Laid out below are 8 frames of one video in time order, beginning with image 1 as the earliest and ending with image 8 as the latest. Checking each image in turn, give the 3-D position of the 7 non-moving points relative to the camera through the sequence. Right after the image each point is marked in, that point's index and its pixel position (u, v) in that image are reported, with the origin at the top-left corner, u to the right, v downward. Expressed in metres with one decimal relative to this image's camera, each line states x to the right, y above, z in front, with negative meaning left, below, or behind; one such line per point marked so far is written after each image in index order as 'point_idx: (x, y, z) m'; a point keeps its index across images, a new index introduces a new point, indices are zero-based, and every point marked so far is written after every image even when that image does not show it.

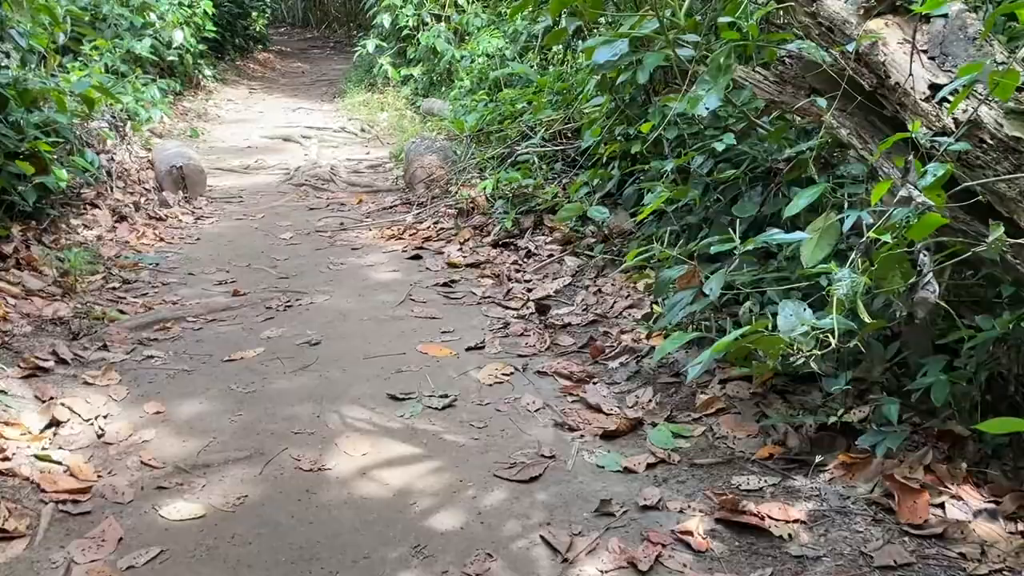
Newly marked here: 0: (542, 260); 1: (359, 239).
0: (+0.1, +0.1, +3.5) m
1: (-0.6, +0.2, +4.0) m
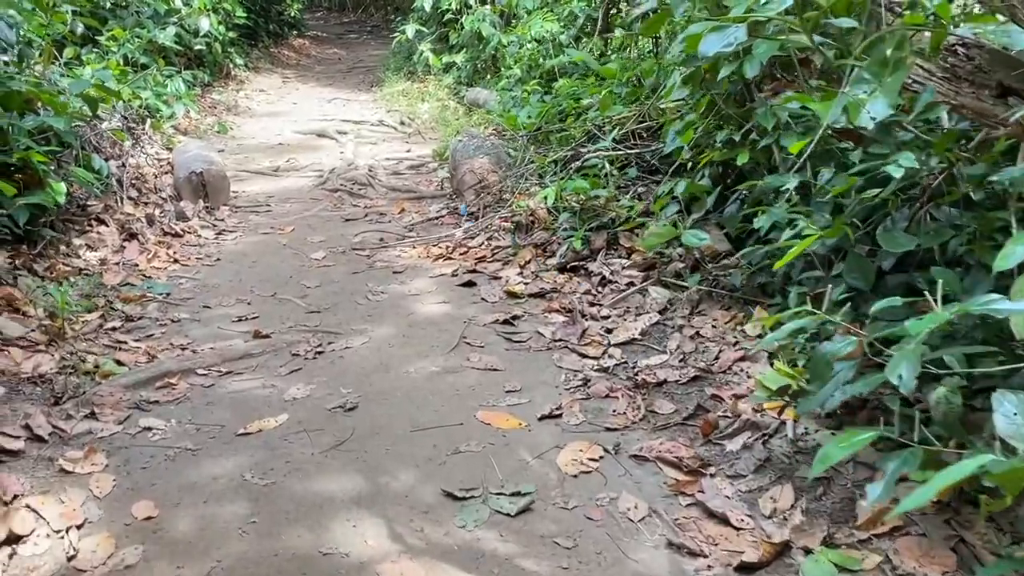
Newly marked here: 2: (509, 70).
0: (+0.3, 0.0, +2.9) m
1: (-0.4, +0.1, +3.5) m
2: (0.0, +1.3, +6.2) m
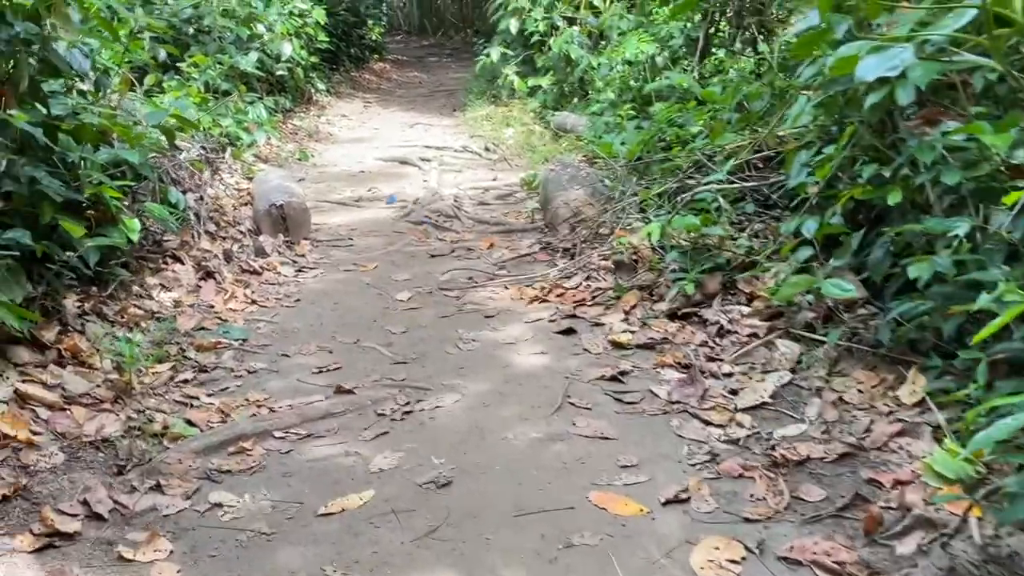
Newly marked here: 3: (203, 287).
0: (+0.6, -0.1, +2.6) m
1: (-0.1, 0.0, +3.2) m
2: (+0.5, +1.1, +5.9) m
3: (-1.0, 0.0, +3.3) m
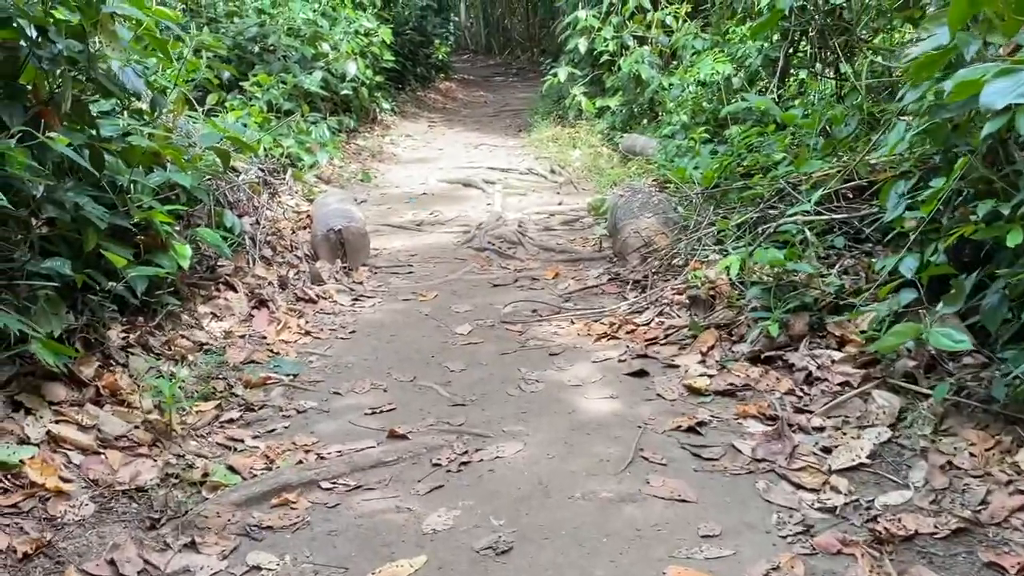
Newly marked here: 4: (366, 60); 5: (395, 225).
0: (+0.7, -0.2, +2.4) m
1: (+0.1, -0.1, +3.0) m
2: (+0.9, +1.0, +5.7) m
3: (-0.8, -0.1, +3.1) m
4: (-1.1, +1.7, +7.7) m
5: (-0.5, +0.3, +4.8) m
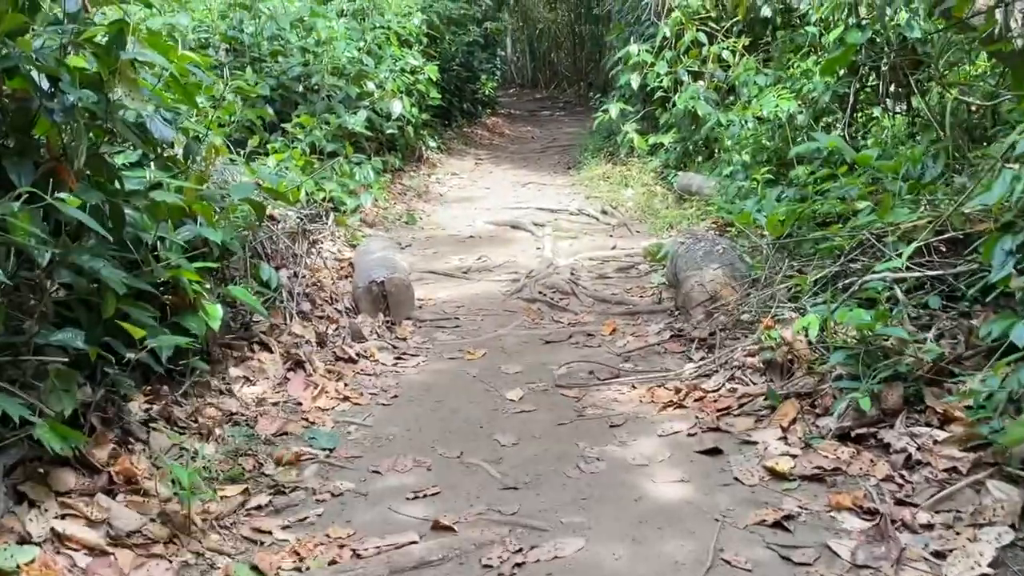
0: (+0.9, -0.4, +2.1) m
1: (+0.3, -0.3, +2.8) m
2: (+1.2, +0.7, +5.4) m
3: (-0.6, -0.3, +2.9) m
4: (-0.7, +1.4, +7.5) m
5: (-0.3, +0.1, +4.5) m
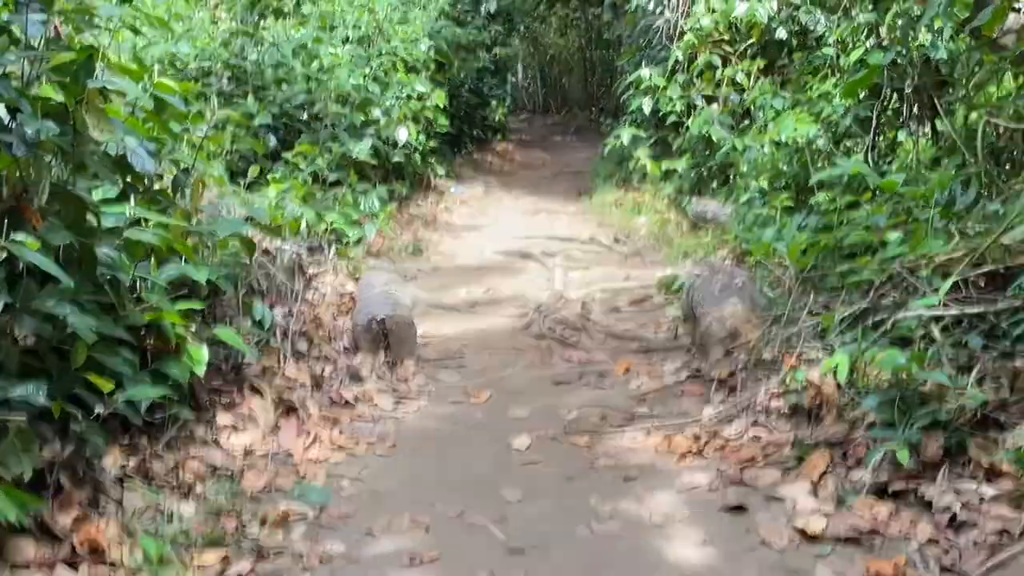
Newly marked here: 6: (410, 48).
0: (+0.9, -0.5, +1.9) m
1: (+0.3, -0.4, +2.6) m
2: (+1.2, +0.5, +5.2) m
3: (-0.6, -0.4, +2.7) m
4: (-0.7, +1.2, +7.4) m
5: (-0.3, -0.1, +4.4) m
6: (-0.8, +1.8, +7.7) m
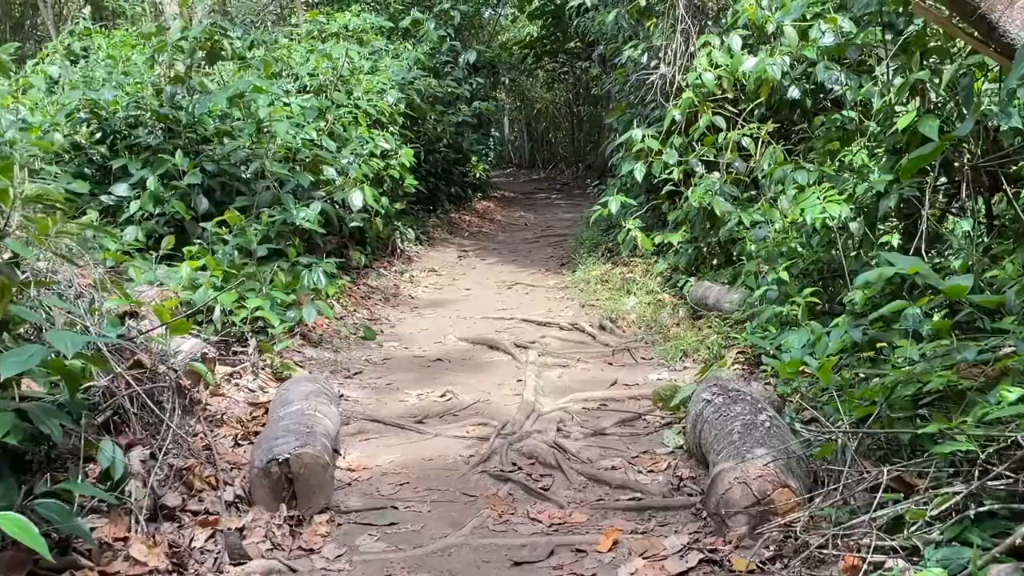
0: (+0.8, -0.7, +1.0) m
1: (+0.2, -0.7, +1.7) m
2: (+1.1, +0.1, +4.4) m
3: (-0.7, -0.7, +1.8) m
4: (-0.8, +0.7, +6.6) m
5: (-0.4, -0.5, +3.5) m
6: (-0.9, +1.3, +6.9) m
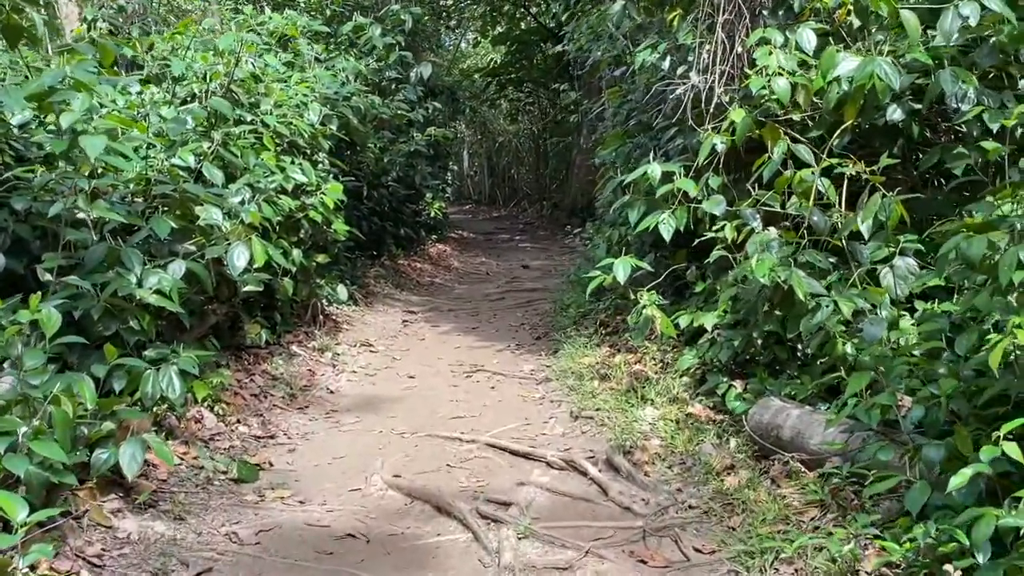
0: (+0.8, -1.0, -0.8) m
1: (+0.2, -1.0, -0.2) m
2: (+1.0, -0.3, +2.6) m
3: (-0.7, -0.9, 0.0) m
4: (-1.0, +0.3, +4.7) m
5: (-0.5, -0.8, +1.6) m
6: (-1.1, +0.9, +5.1) m
